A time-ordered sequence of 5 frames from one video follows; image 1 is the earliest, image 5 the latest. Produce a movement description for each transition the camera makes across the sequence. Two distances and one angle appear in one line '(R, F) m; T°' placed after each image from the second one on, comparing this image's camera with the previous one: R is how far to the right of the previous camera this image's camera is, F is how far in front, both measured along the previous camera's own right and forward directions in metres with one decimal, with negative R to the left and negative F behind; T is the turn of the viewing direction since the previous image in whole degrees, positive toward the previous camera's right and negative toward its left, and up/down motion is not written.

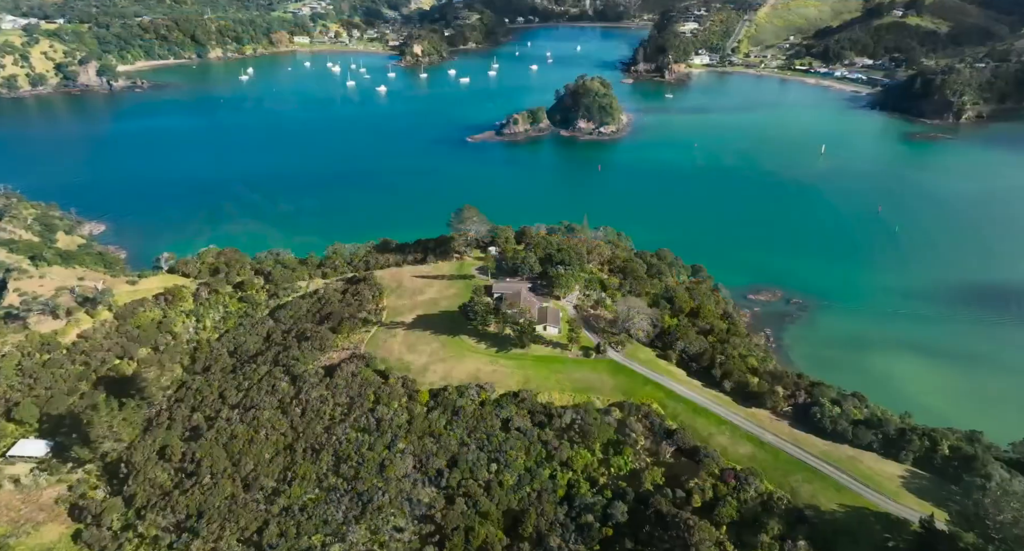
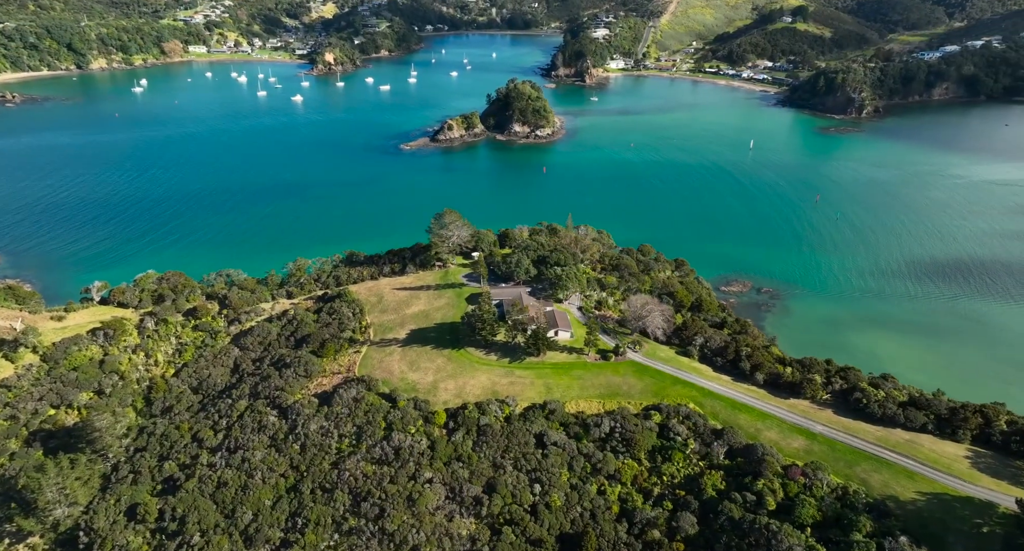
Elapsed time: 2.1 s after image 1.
(-6.4, +3.3) m; +8°
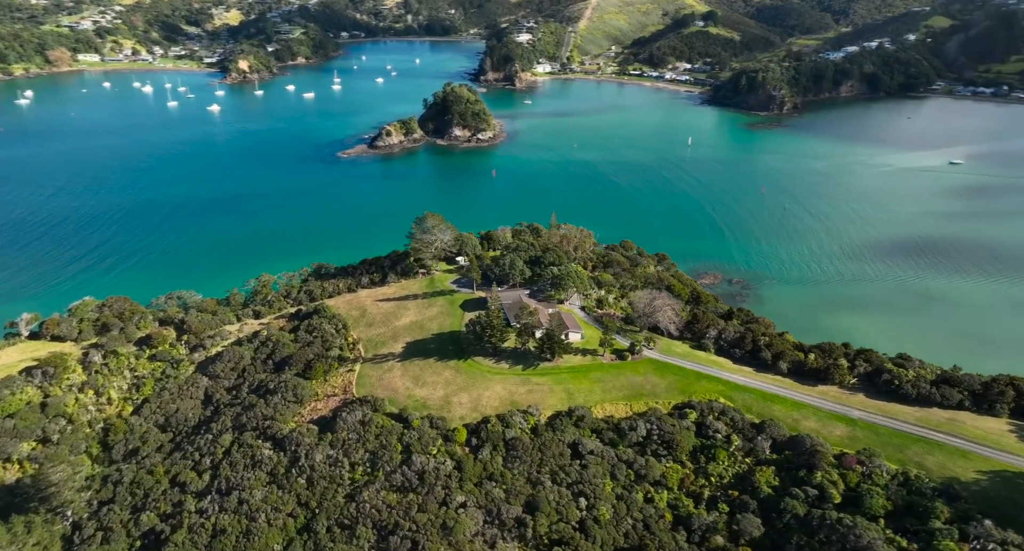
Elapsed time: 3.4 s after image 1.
(-5.5, +2.7) m; +7°
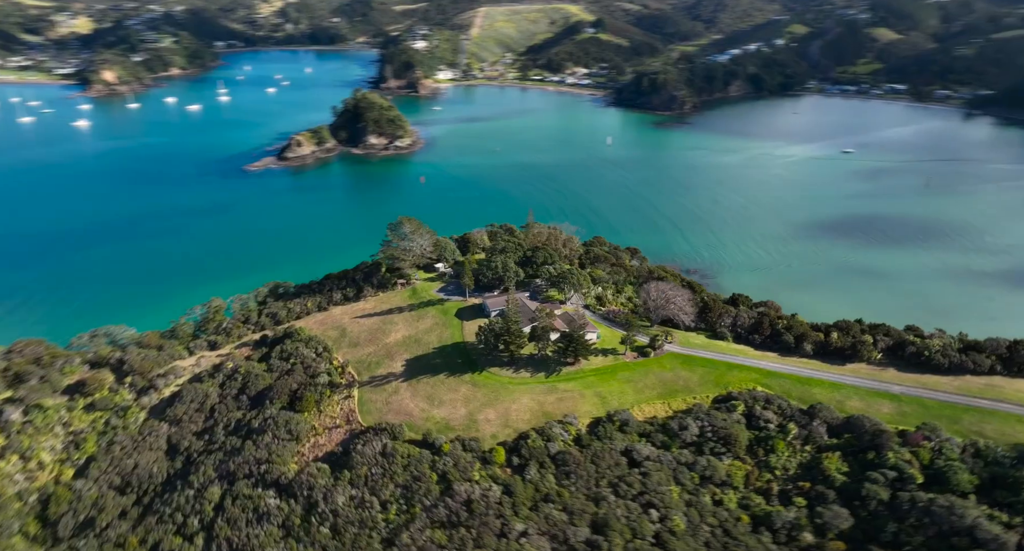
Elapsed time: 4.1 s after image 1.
(-7.3, +3.6) m; +9°
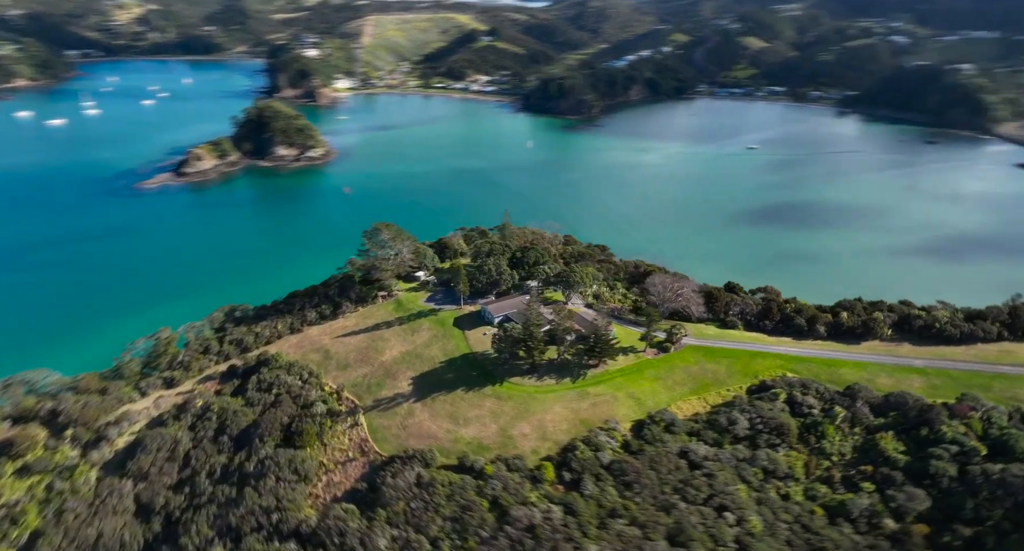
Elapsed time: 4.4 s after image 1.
(-7.0, +3.2) m; +9°
